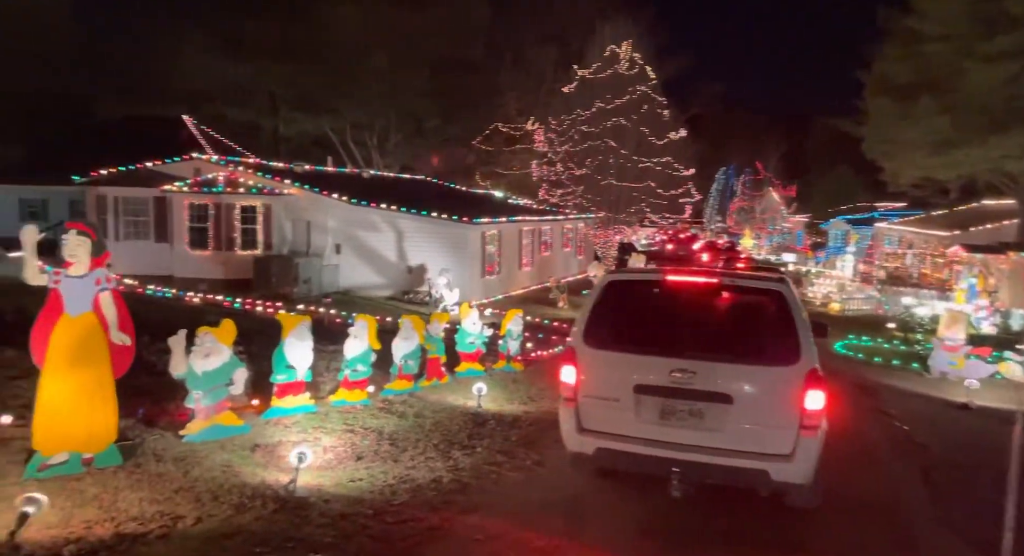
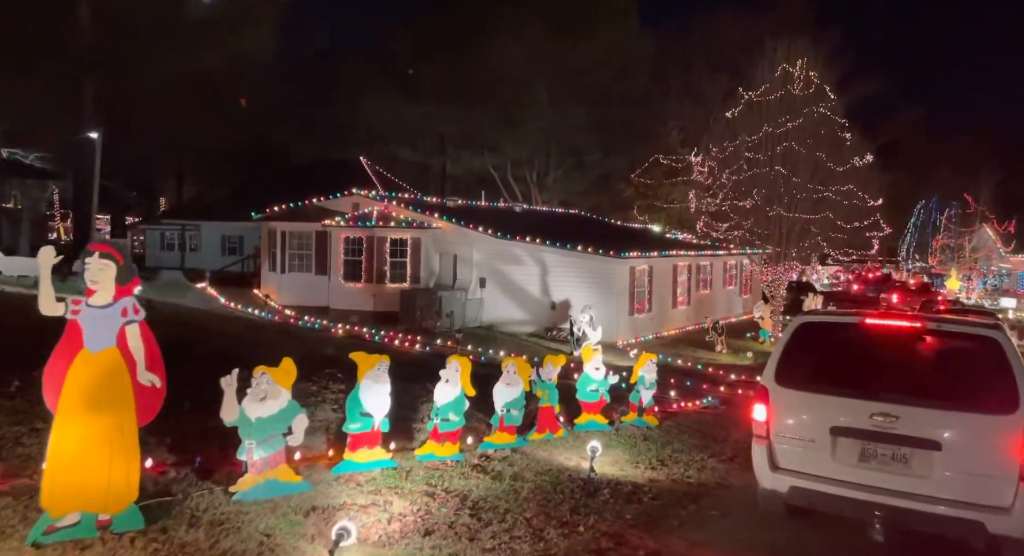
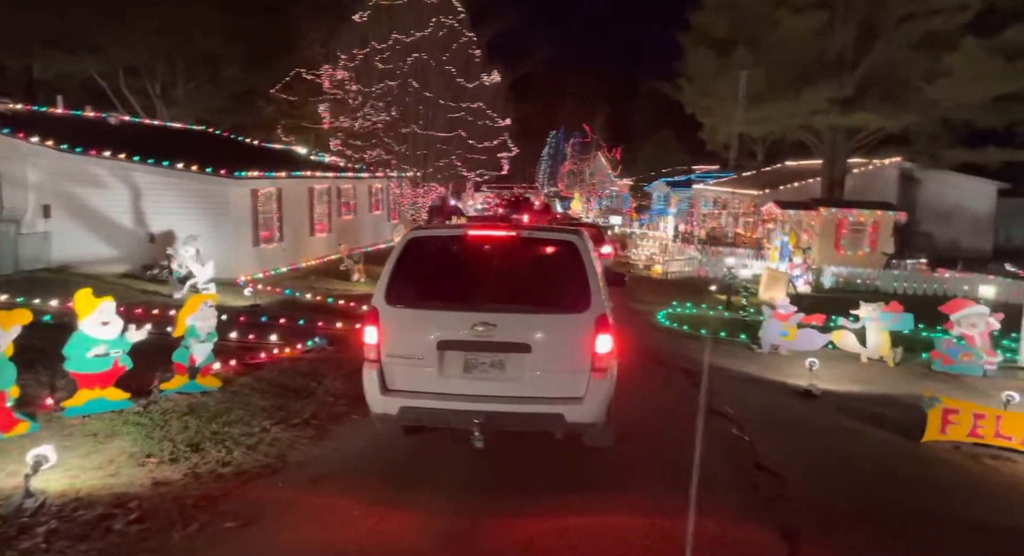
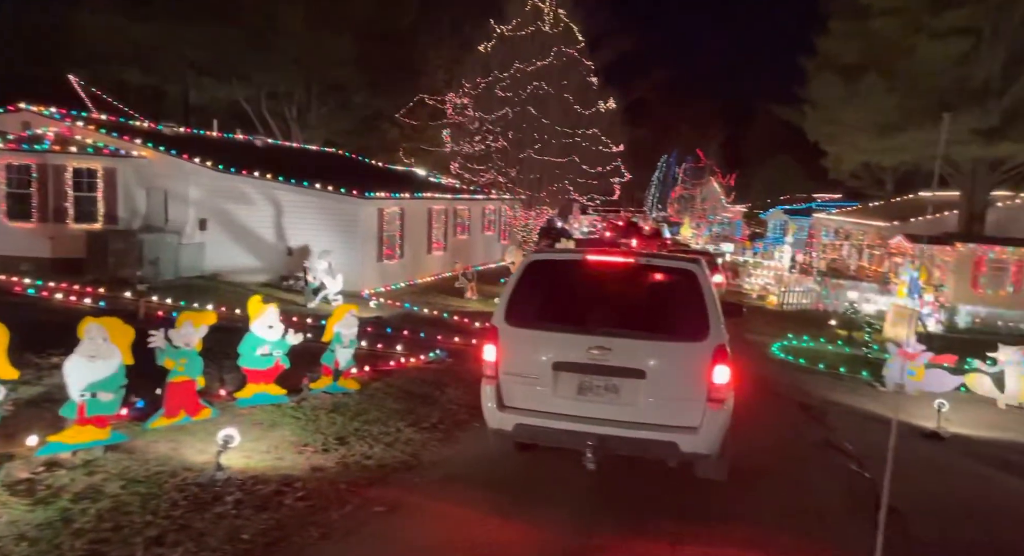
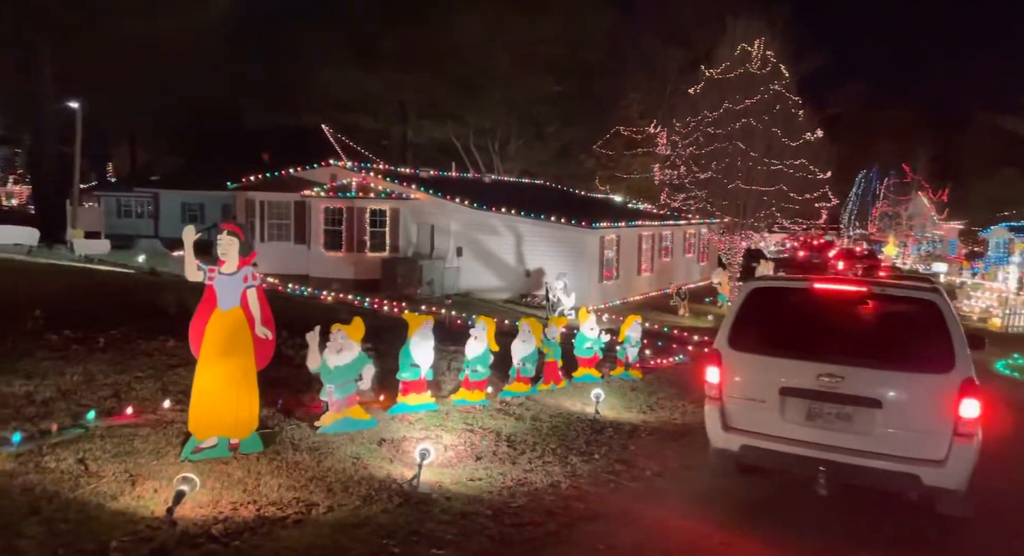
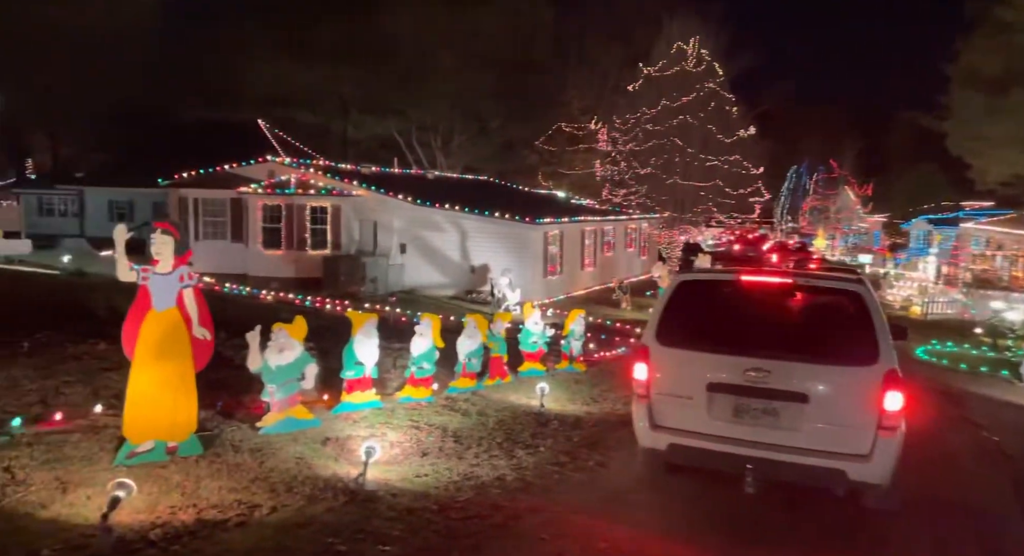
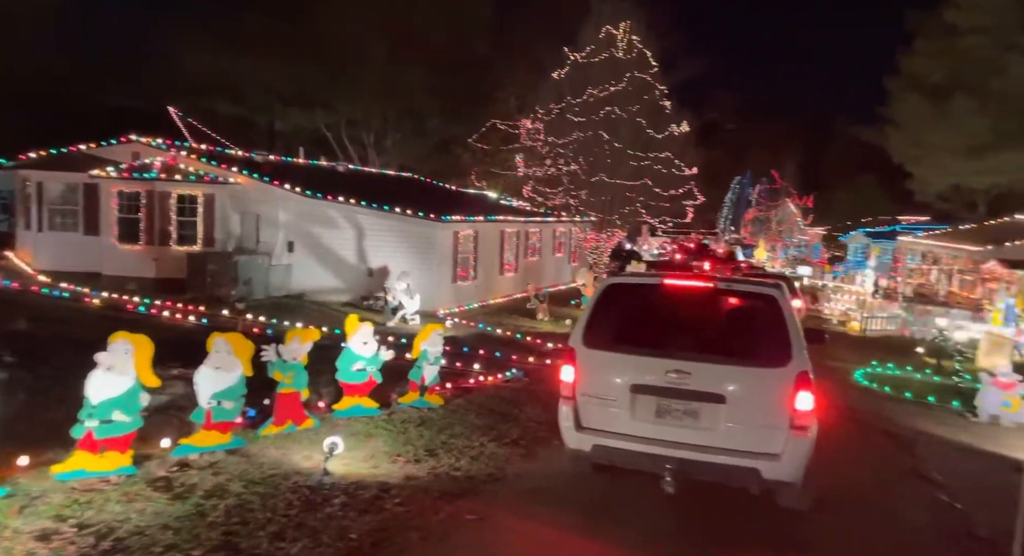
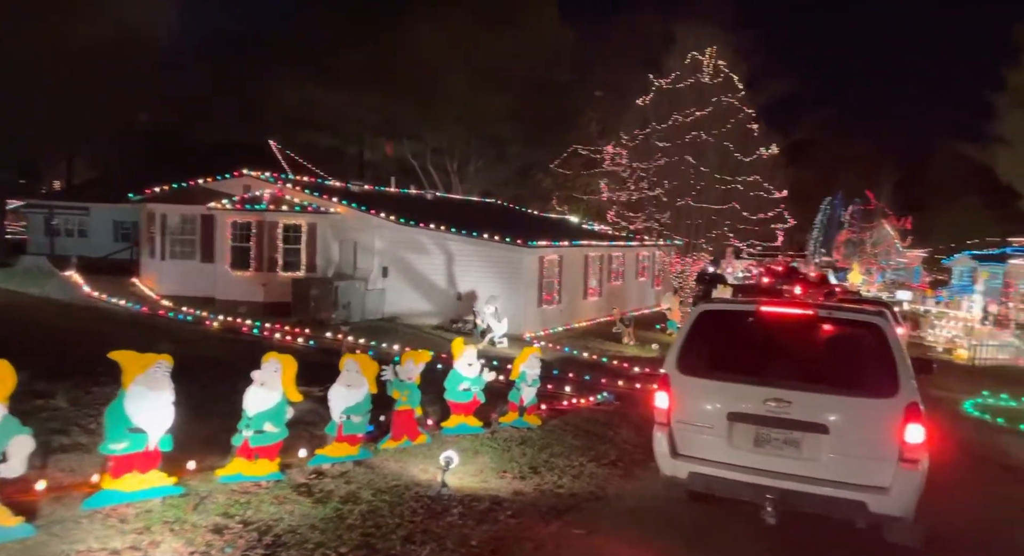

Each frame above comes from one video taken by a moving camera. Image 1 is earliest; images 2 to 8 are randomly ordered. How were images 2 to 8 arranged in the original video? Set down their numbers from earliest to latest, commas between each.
6, 5, 2, 8, 7, 4, 3
